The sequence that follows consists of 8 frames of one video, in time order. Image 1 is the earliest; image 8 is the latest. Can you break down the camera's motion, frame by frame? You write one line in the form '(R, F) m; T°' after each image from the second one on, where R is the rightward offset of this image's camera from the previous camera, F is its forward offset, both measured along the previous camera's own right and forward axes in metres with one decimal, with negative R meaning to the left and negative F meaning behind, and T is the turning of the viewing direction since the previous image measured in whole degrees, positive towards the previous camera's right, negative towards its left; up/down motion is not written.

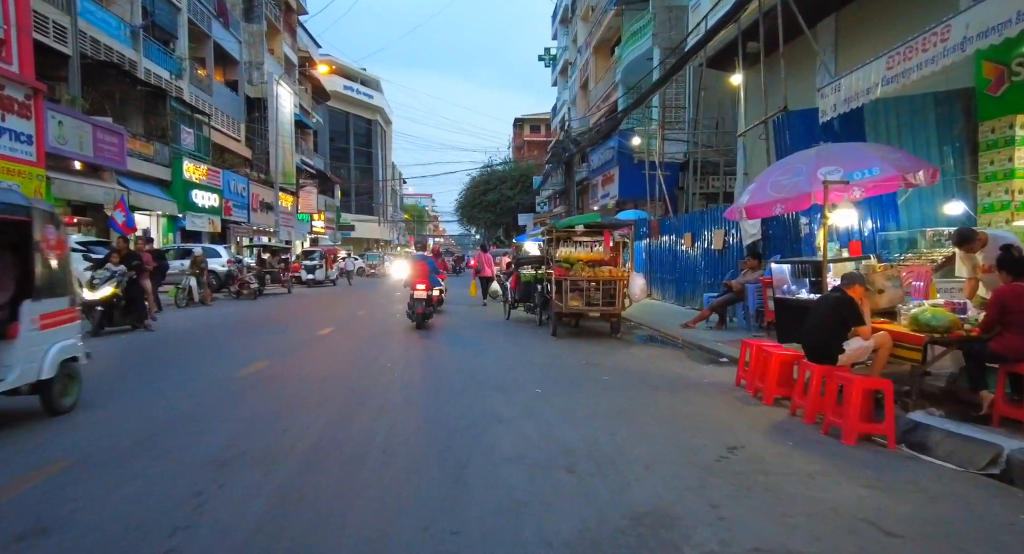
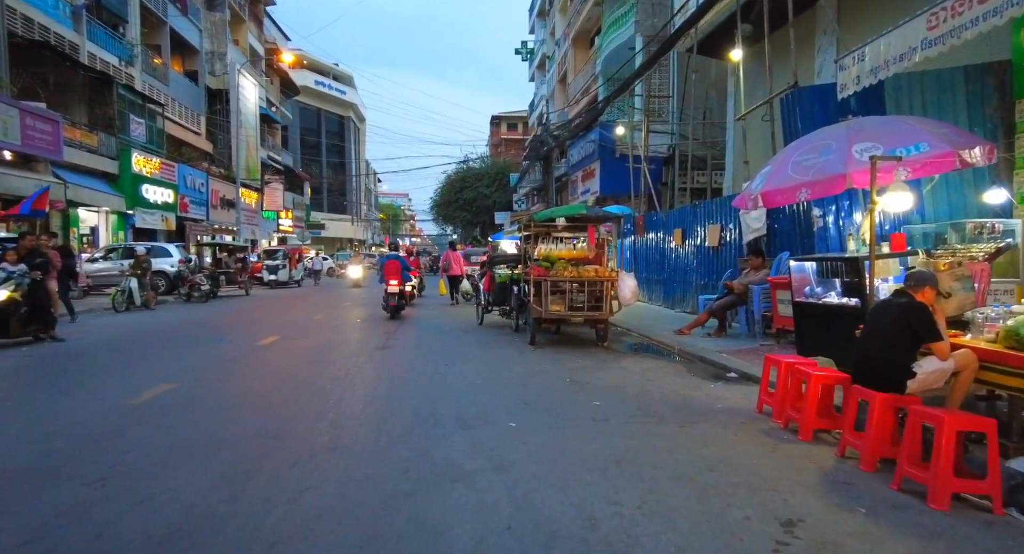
(+0.1, +1.5) m; +2°
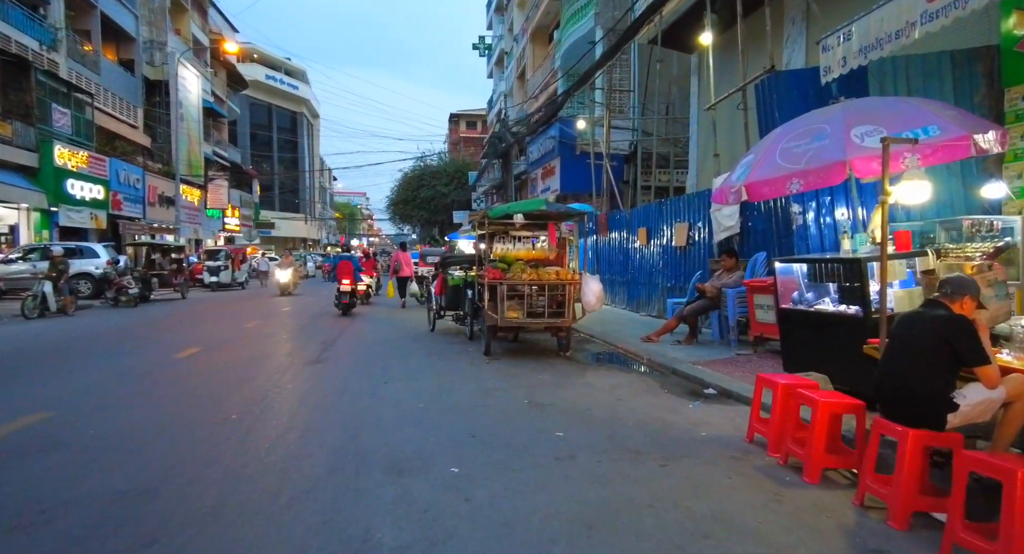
(+0.1, +1.0) m; +4°
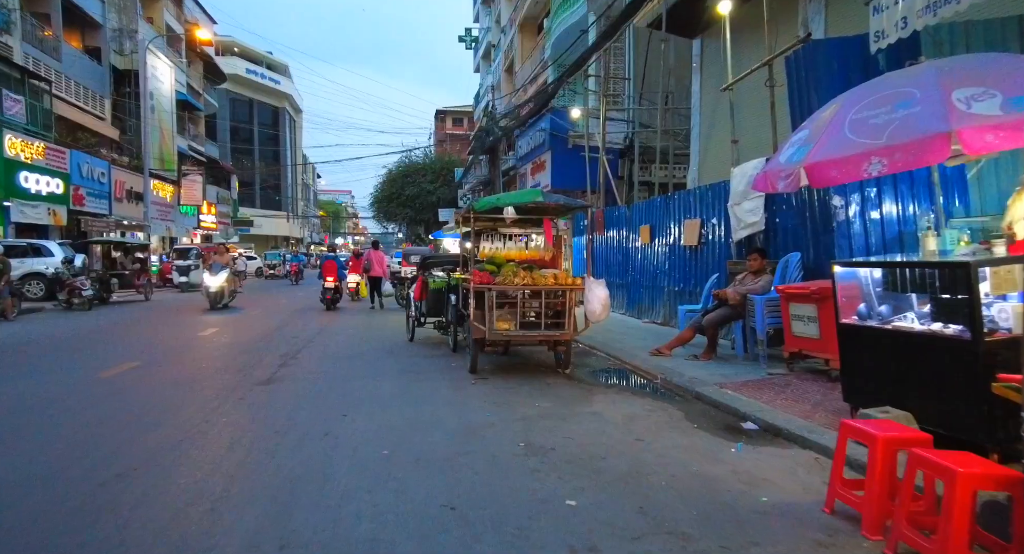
(0.0, +1.4) m; +1°
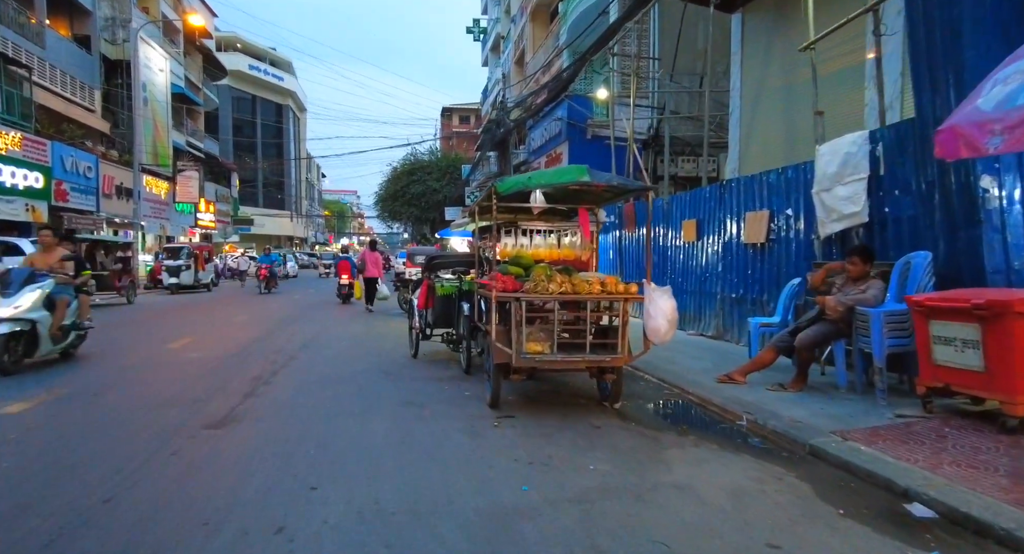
(-0.3, +1.9) m; 0°
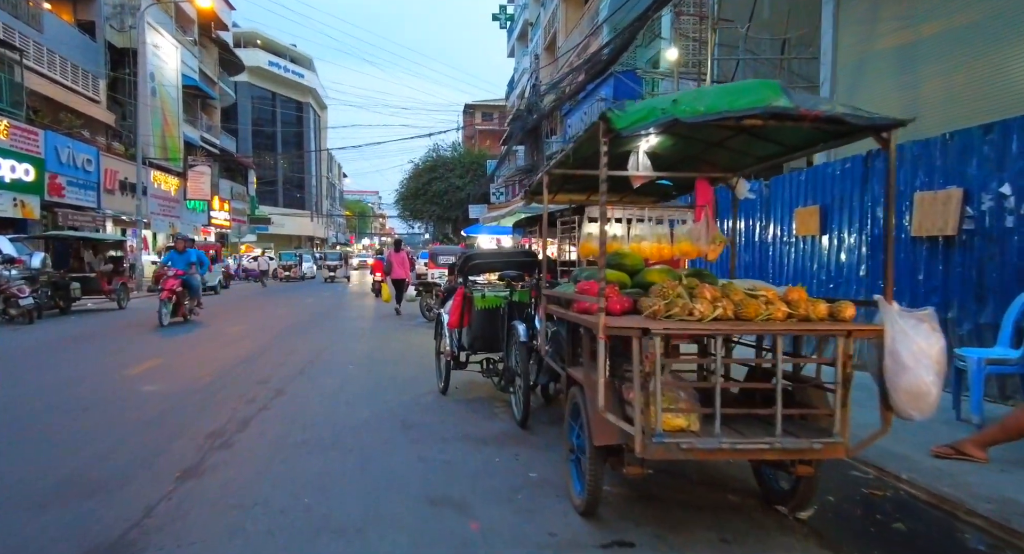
(-0.5, +2.6) m; -2°
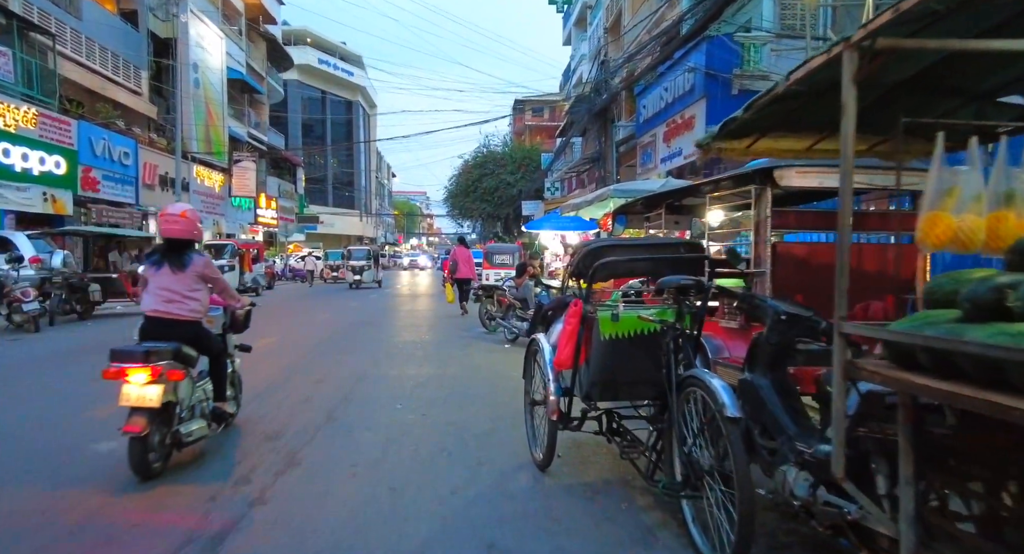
(-0.6, +2.5) m; -4°
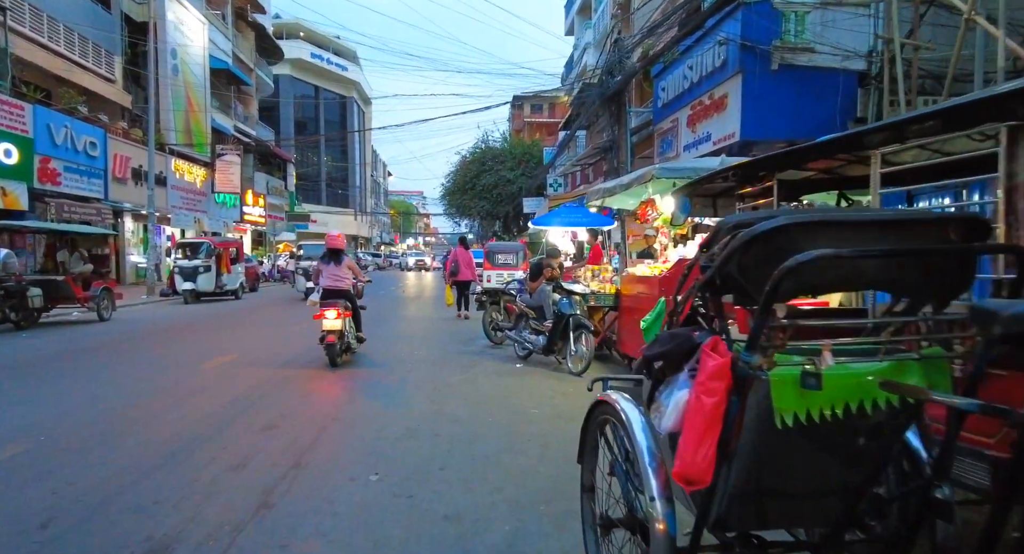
(-0.2, +2.0) m; 0°
